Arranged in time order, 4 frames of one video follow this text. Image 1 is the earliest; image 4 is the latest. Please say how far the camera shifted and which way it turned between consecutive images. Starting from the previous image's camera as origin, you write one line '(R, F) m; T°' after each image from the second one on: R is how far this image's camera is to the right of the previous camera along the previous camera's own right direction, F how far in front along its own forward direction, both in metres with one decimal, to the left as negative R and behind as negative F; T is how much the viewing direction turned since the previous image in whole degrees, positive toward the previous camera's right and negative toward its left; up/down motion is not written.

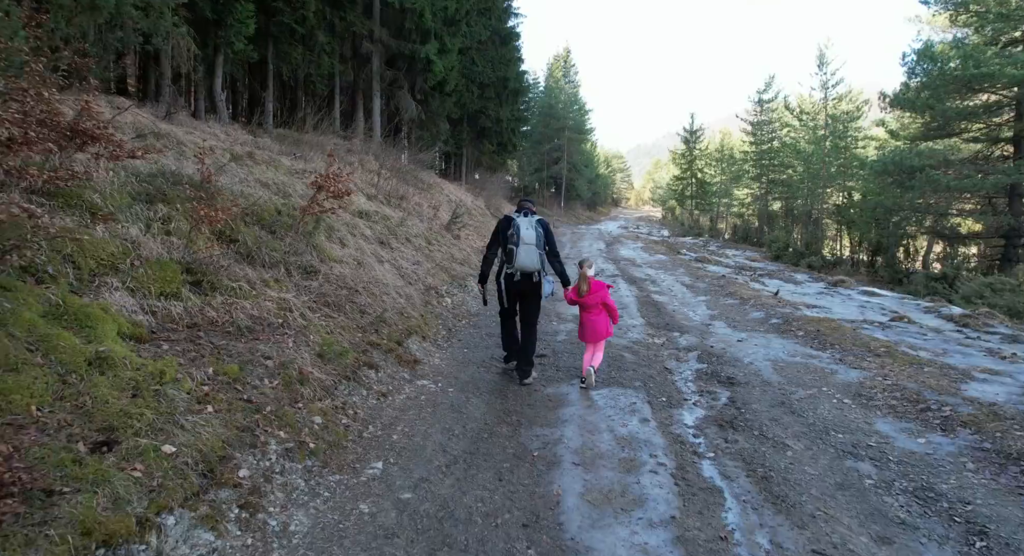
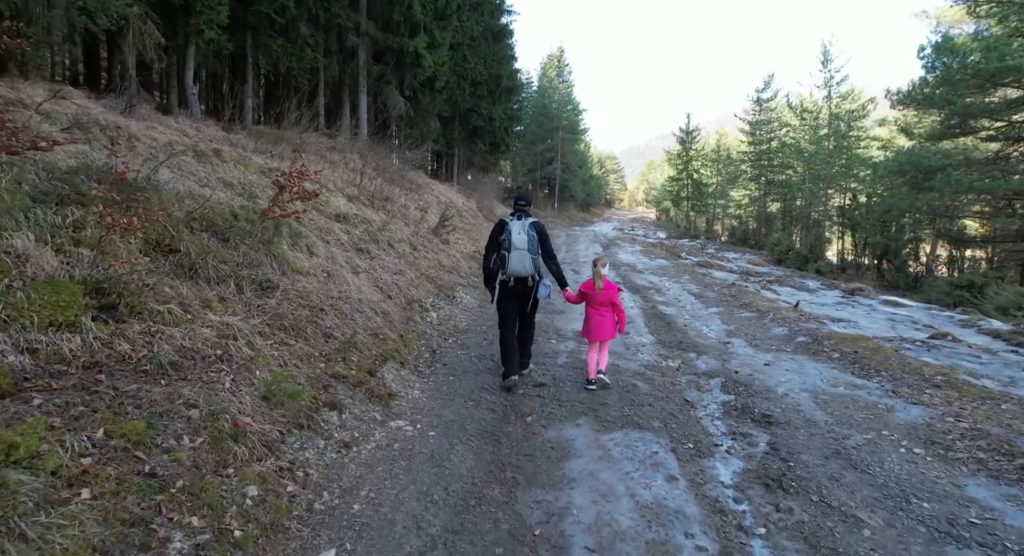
(0.0, +1.0) m; +1°
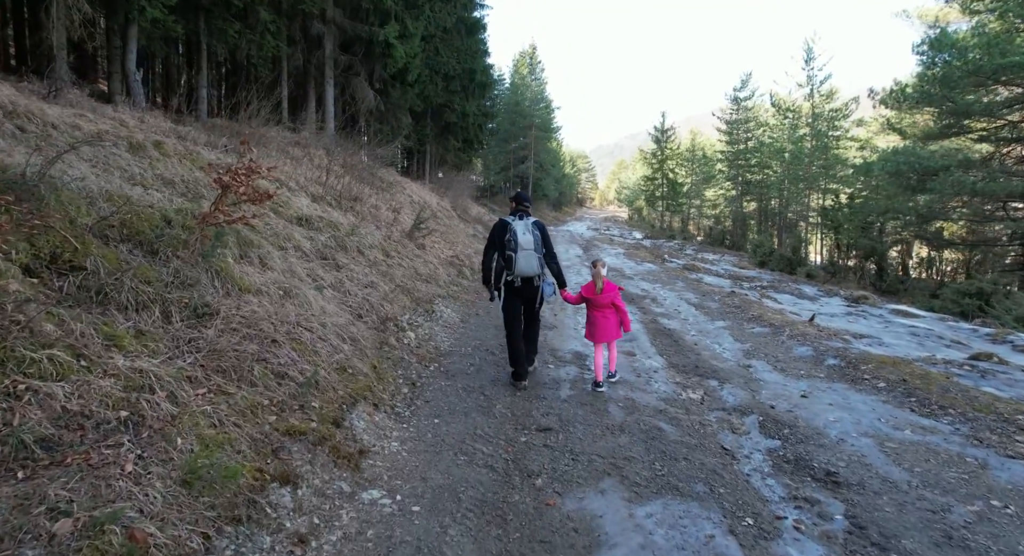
(-0.2, +1.1) m; +3°
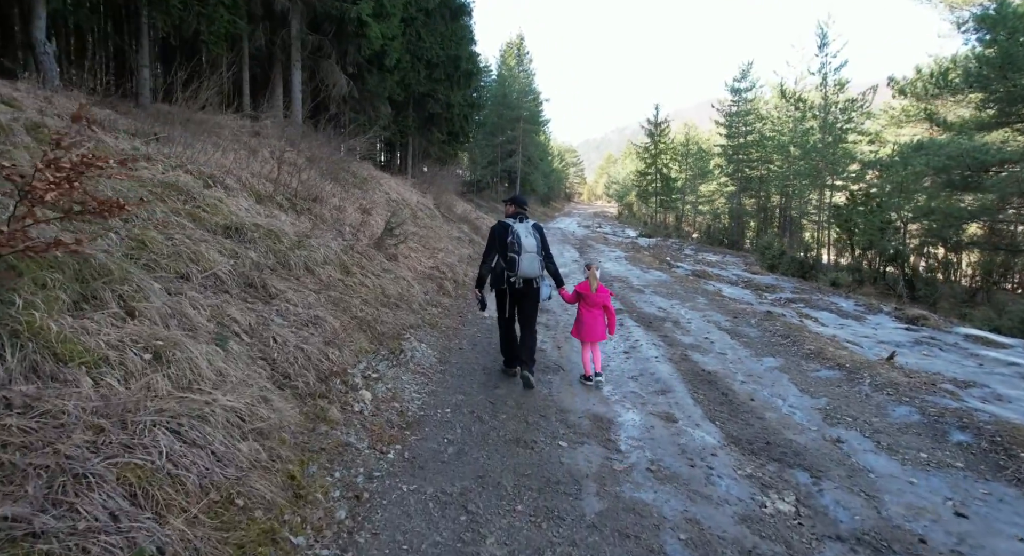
(-0.1, +2.1) m; +1°
